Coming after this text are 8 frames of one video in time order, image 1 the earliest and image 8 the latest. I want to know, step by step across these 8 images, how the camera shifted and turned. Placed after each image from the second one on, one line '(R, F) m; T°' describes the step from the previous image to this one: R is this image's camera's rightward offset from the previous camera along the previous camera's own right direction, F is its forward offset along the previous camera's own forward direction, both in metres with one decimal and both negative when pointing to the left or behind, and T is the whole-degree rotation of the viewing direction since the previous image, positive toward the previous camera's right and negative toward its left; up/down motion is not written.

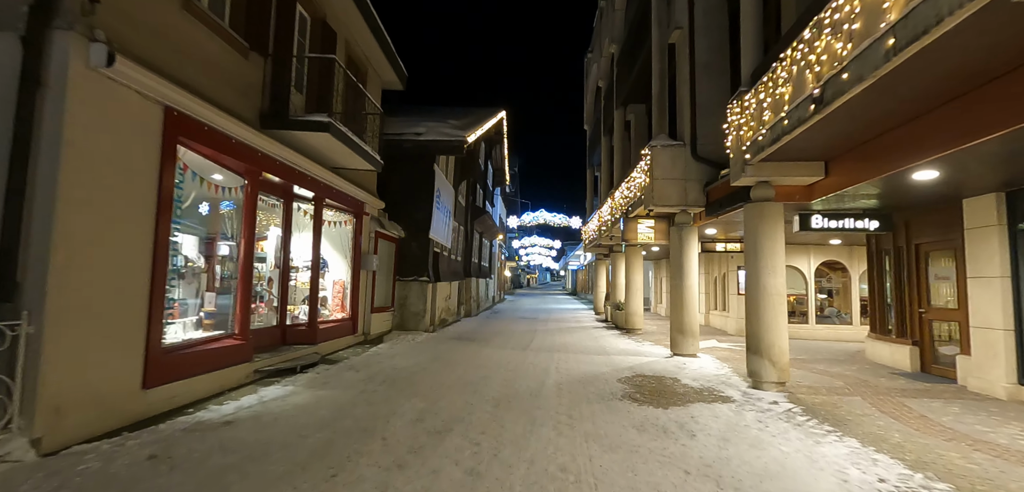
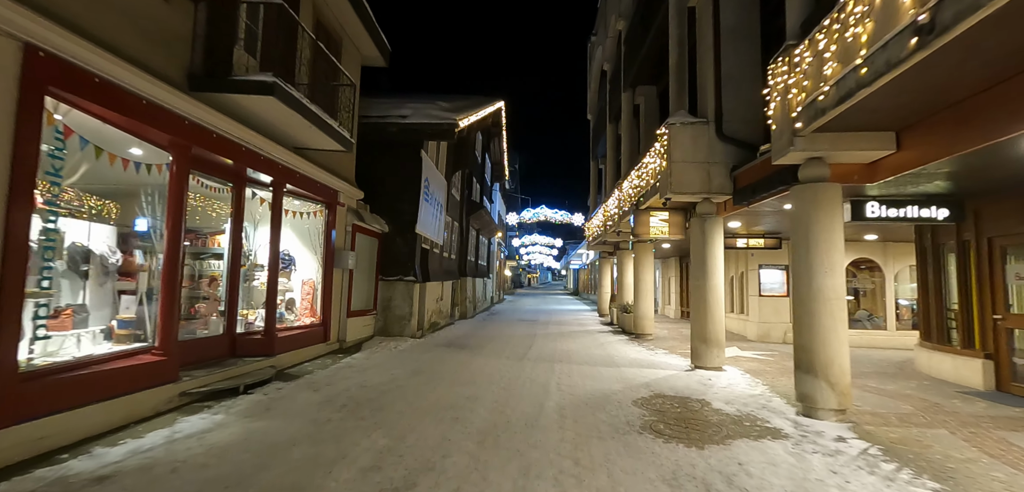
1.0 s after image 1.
(+0.1, +1.4) m; 0°
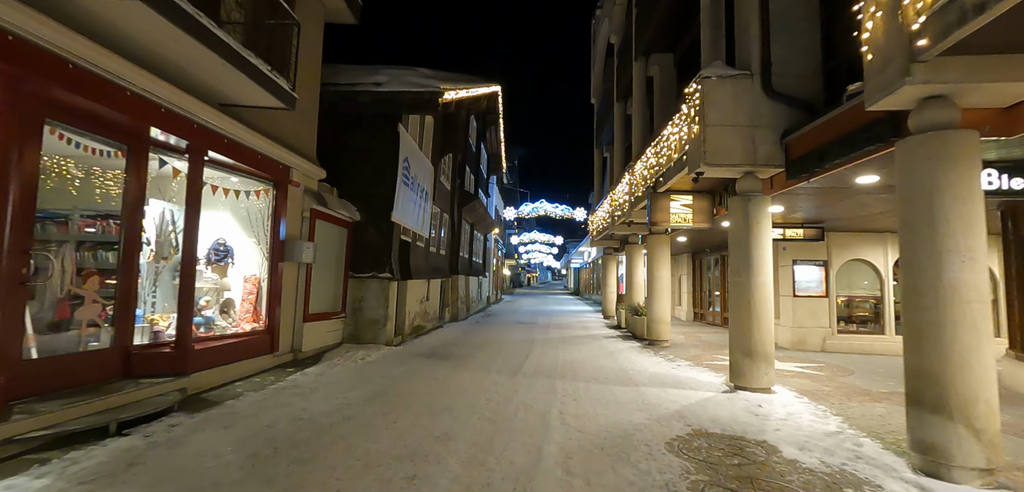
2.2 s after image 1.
(+0.1, +1.8) m; 0°
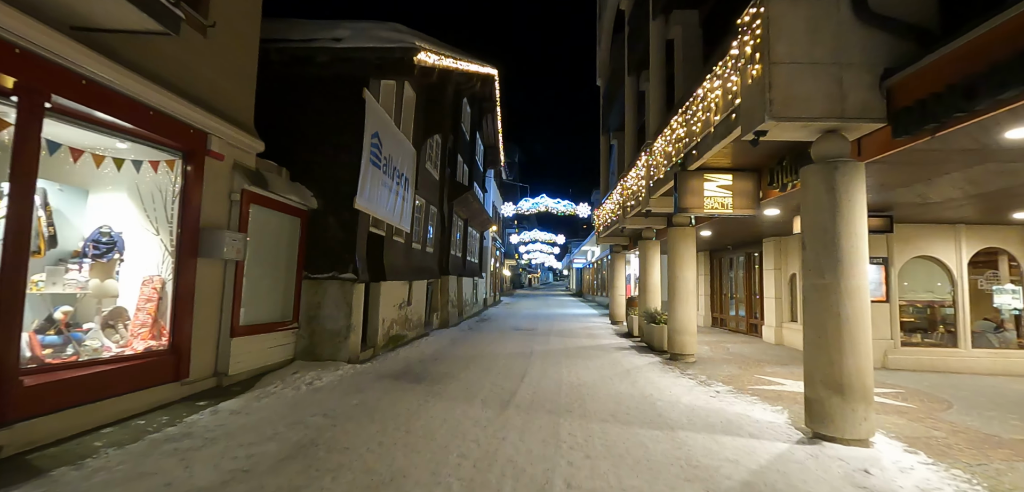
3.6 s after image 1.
(+0.2, +1.9) m; 0°
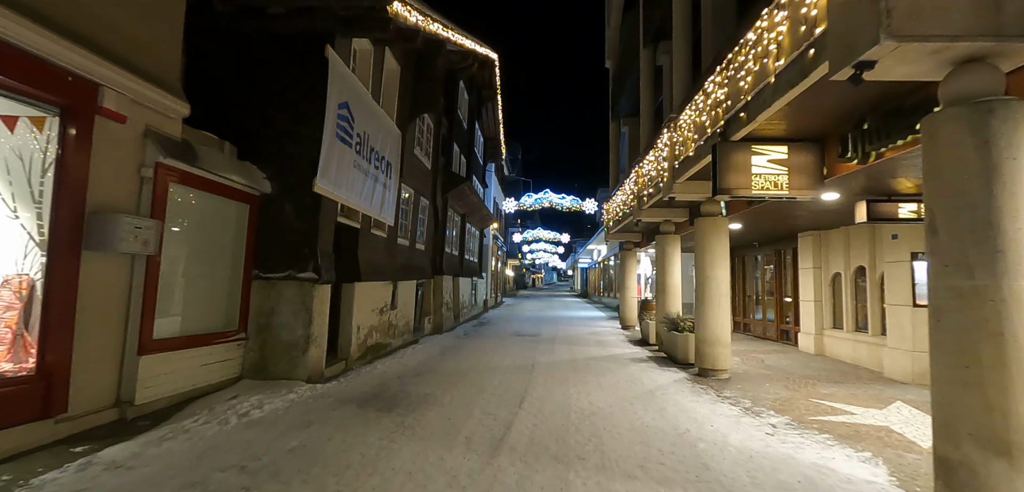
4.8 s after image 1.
(+0.1, +1.5) m; -1°
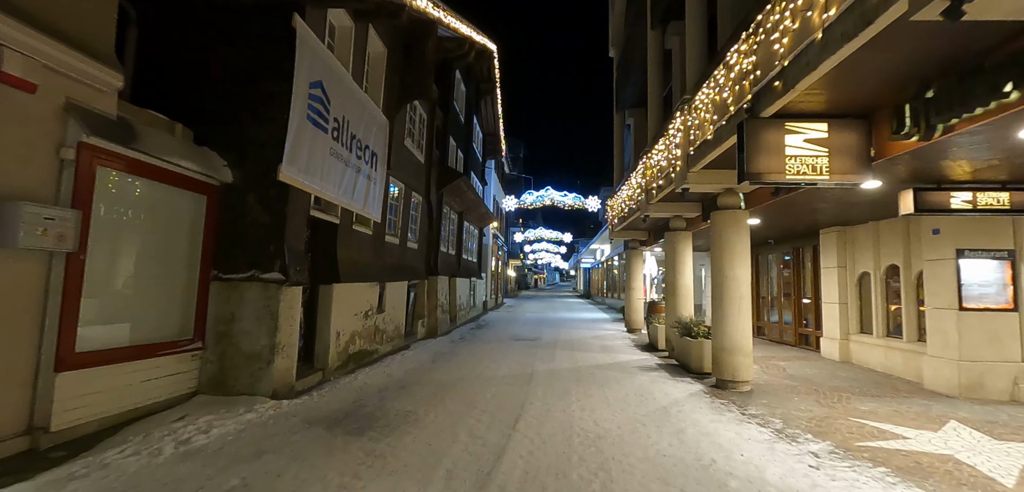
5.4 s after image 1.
(+0.1, +0.8) m; 0°
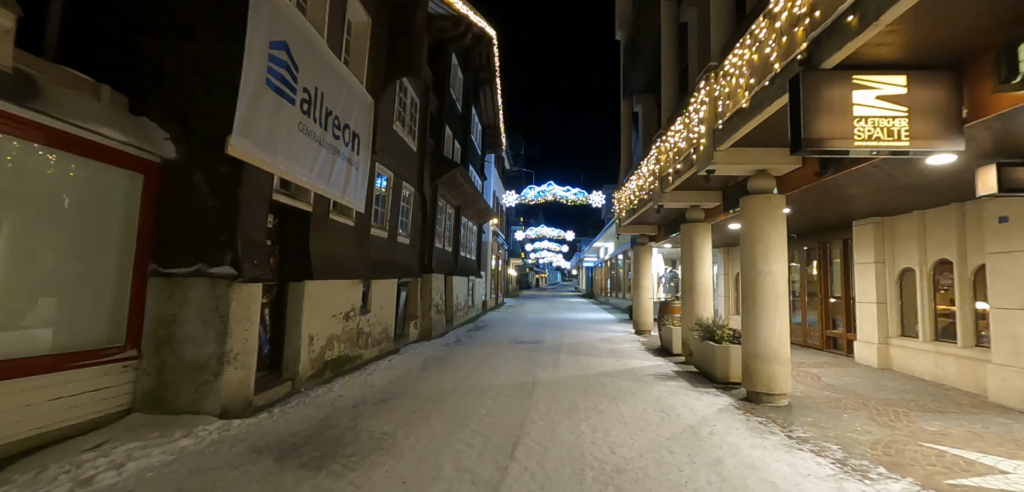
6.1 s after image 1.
(0.0, +1.0) m; 0°
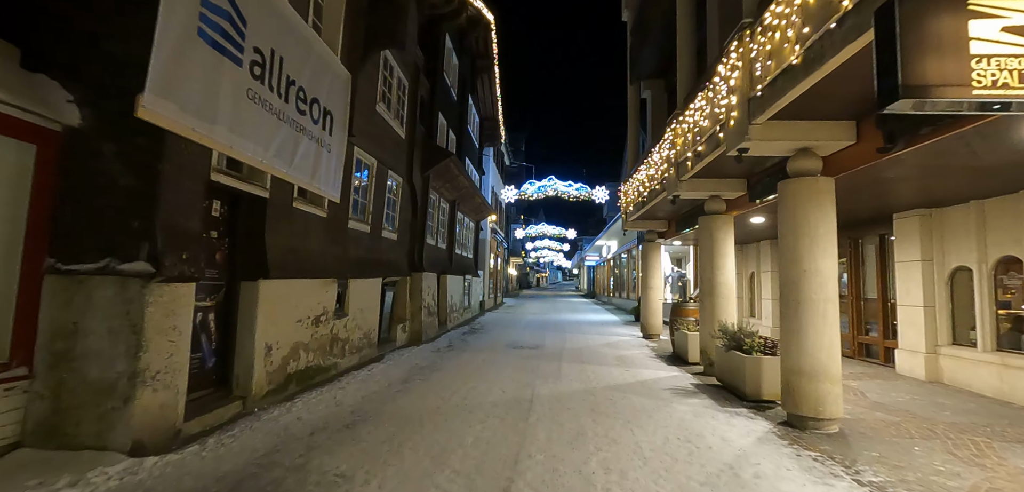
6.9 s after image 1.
(+0.1, +1.0) m; 0°
